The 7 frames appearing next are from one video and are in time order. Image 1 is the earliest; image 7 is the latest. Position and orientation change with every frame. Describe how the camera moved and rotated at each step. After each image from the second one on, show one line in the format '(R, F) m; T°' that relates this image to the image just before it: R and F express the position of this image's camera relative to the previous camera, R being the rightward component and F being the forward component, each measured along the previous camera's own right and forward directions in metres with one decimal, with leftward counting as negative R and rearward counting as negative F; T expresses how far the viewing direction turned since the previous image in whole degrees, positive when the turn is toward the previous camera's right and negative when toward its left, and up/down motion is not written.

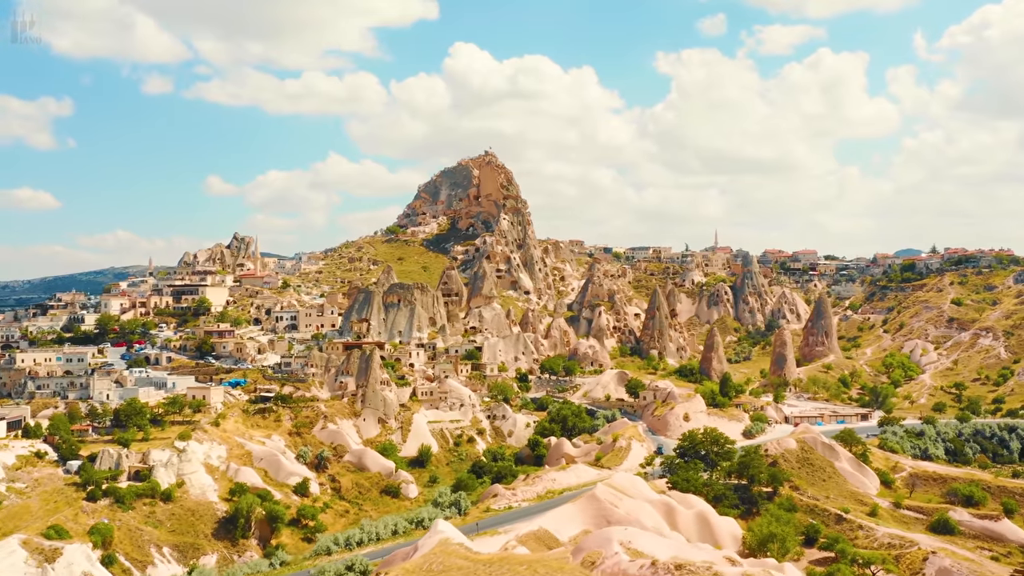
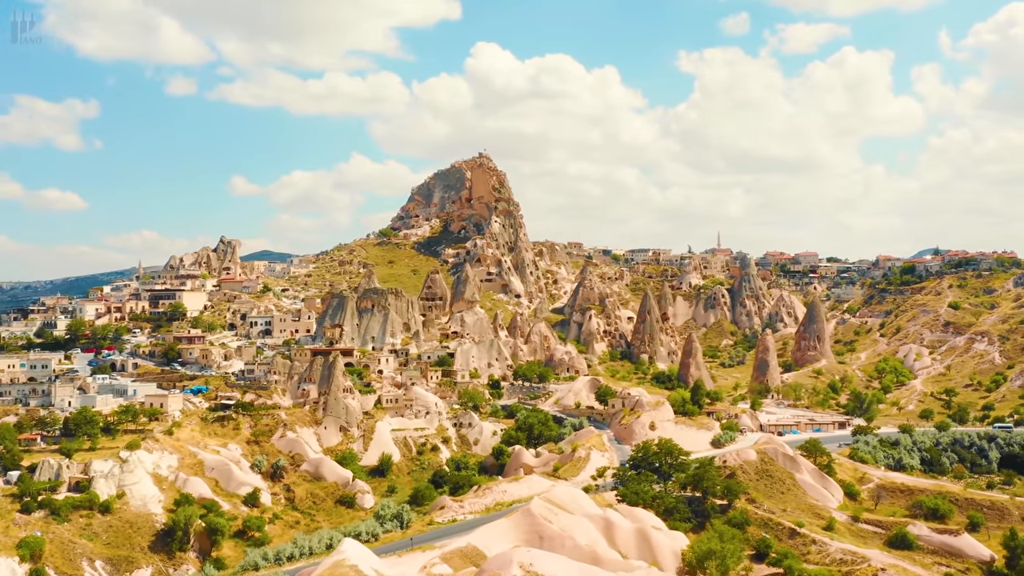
(+3.1, +0.8) m; -1°
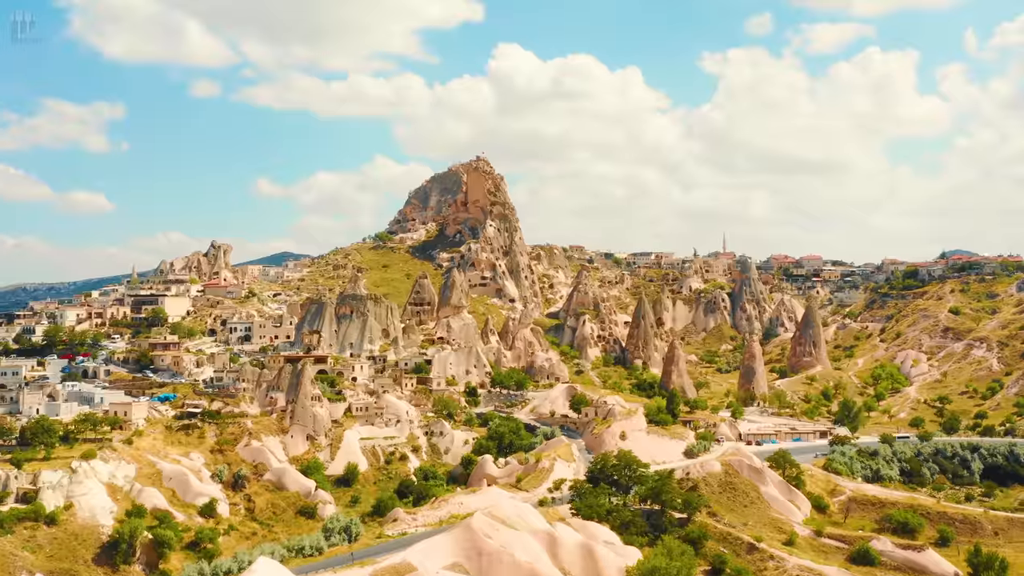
(+2.8, +0.7) m; -1°
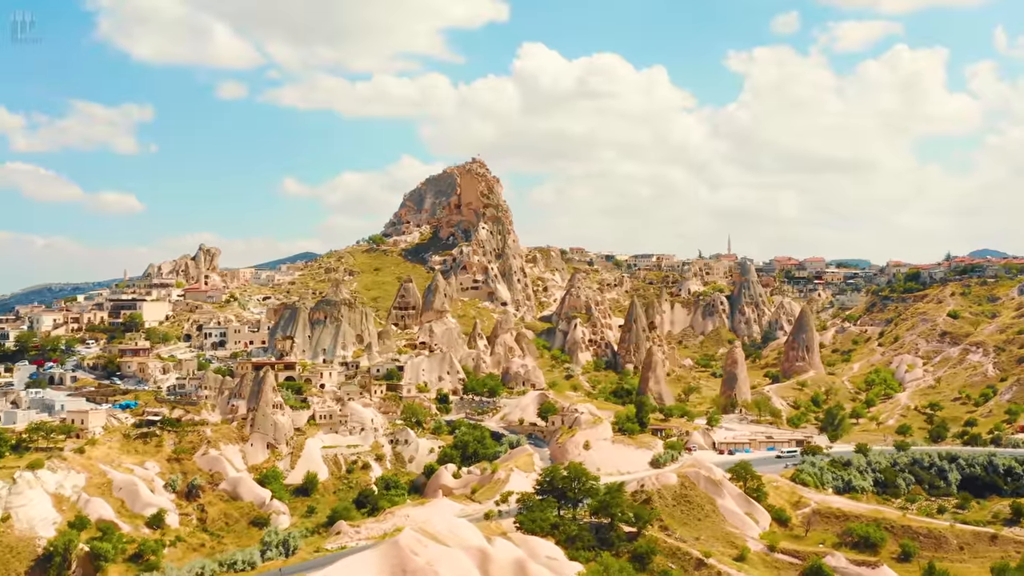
(+3.2, +0.9) m; -1°
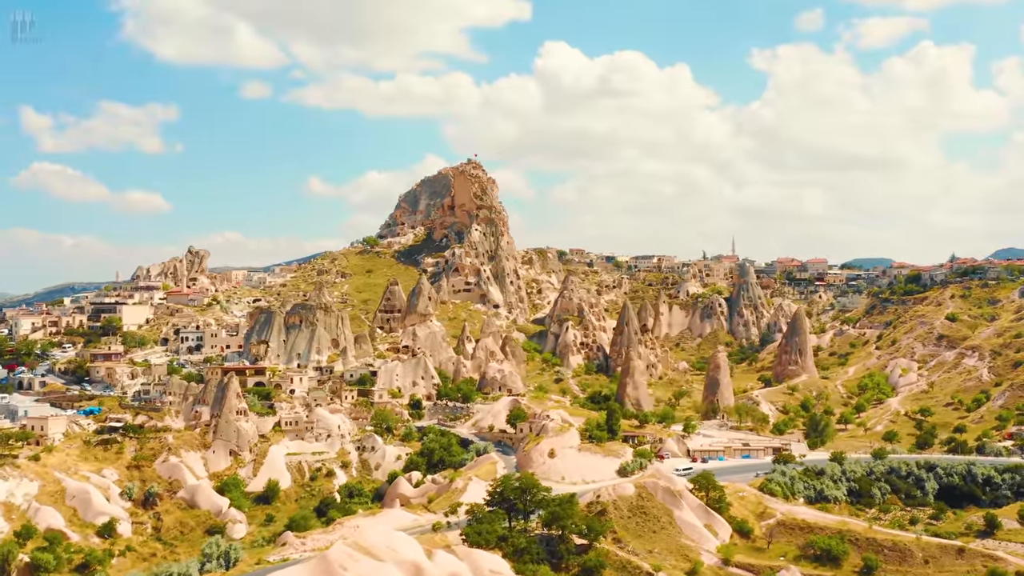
(+2.9, +0.8) m; -1°
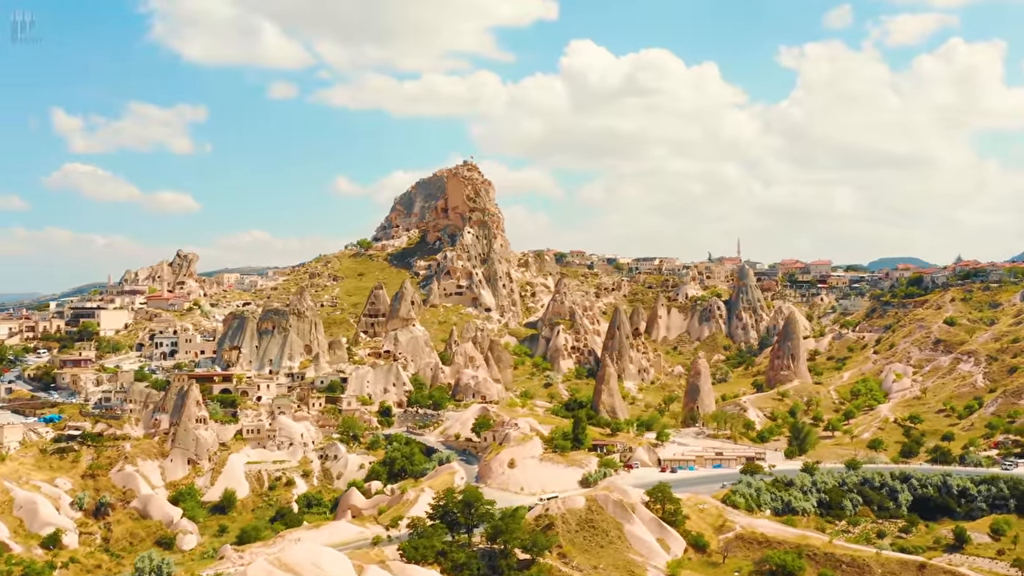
(+3.3, +0.9) m; -1°
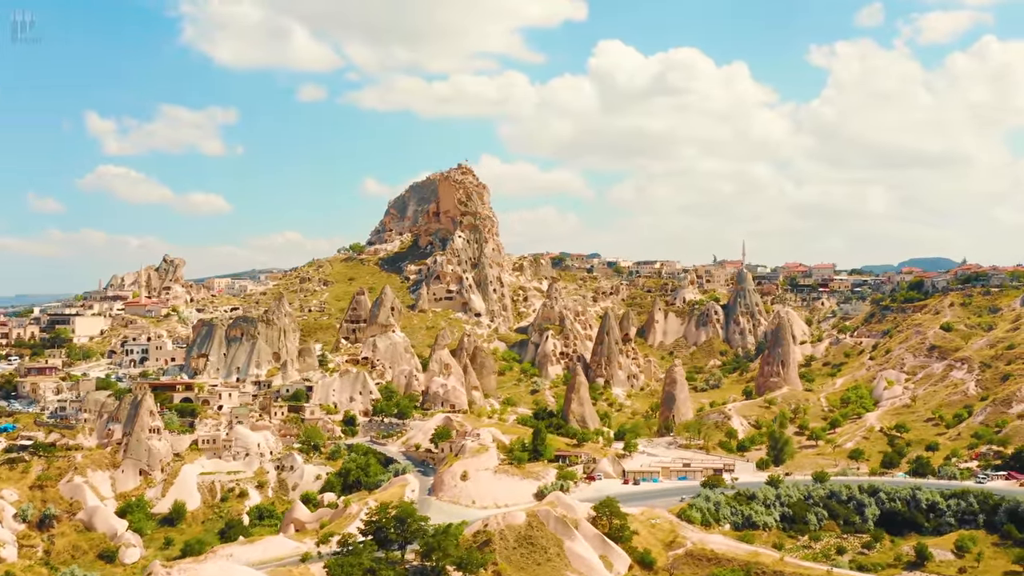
(+3.6, +1.0) m; -1°
